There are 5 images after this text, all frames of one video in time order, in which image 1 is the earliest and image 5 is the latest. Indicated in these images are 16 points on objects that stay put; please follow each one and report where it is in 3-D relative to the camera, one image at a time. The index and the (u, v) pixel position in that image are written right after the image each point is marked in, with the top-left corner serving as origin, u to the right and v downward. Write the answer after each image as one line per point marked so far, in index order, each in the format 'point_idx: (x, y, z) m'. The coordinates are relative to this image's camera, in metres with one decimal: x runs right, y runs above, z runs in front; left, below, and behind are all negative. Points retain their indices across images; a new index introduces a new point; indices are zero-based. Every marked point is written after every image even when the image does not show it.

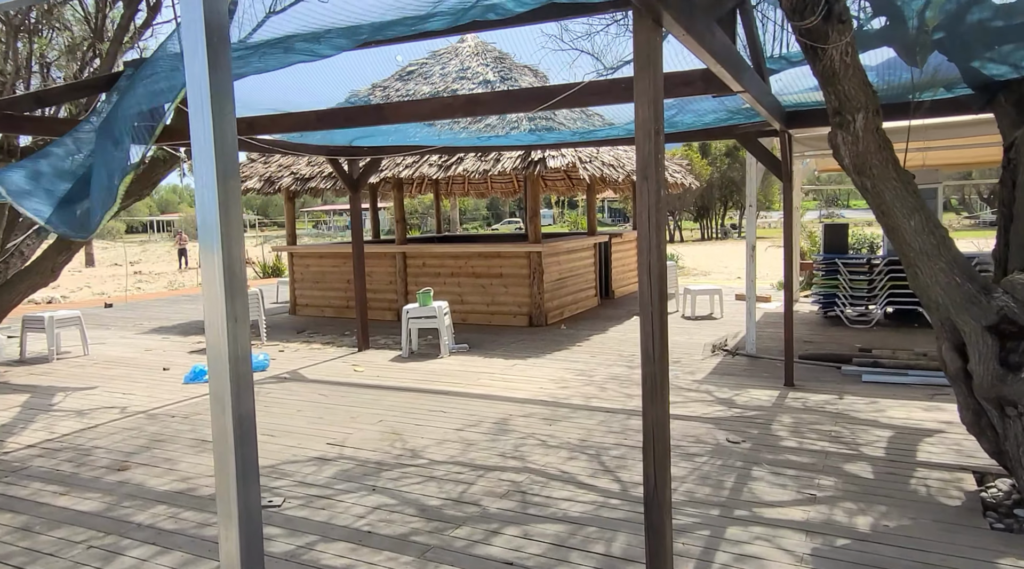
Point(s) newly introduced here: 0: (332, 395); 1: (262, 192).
0: (-1.4, -0.9, +6.0) m
1: (-3.4, +1.3, +10.3) m
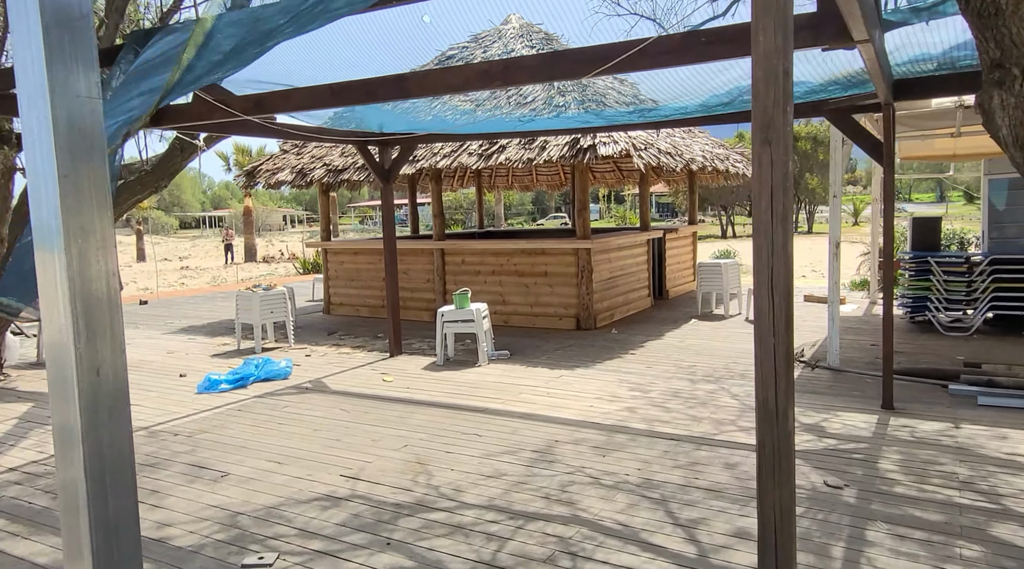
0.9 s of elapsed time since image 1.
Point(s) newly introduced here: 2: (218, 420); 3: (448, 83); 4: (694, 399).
0: (-1.1, -0.9, +5.3) m
1: (-2.8, +1.3, +9.7) m
2: (-2.0, -0.9, +5.1) m
3: (-0.4, +1.1, +4.2) m
4: (+1.3, -0.8, +5.2) m
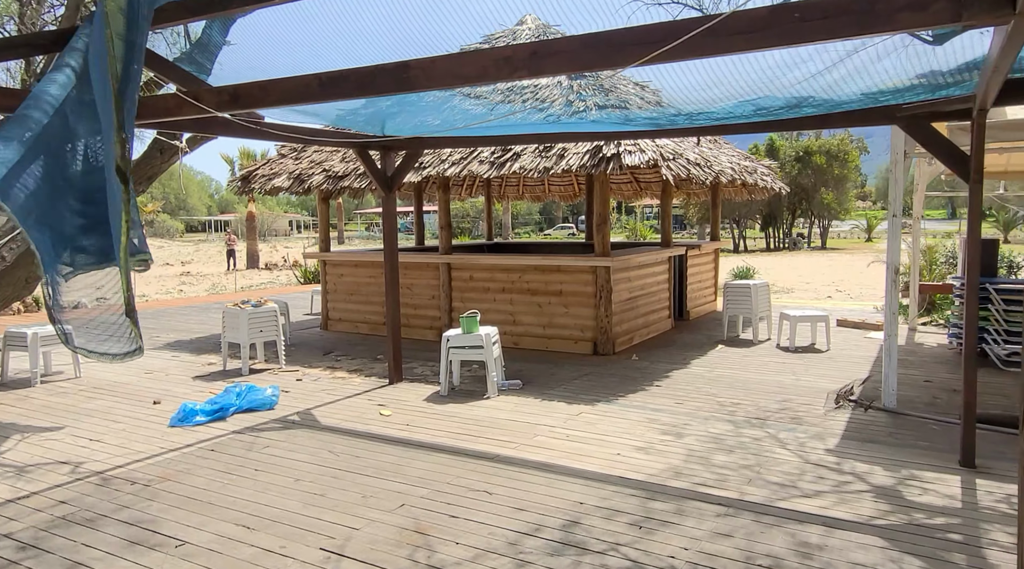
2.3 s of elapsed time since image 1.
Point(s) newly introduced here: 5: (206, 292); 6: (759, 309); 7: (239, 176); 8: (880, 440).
0: (-1.0, -1.0, +4.6) m
1: (-2.7, +1.1, +9.1) m
2: (-1.9, -1.0, +4.4) m
3: (-0.2, +1.0, +3.5) m
4: (+1.4, -1.0, +4.5) m
5: (-8.2, -0.2, +19.9) m
6: (+2.9, -0.3, +8.7) m
7: (-3.5, +1.4, +9.7) m
8: (+2.4, -1.0, +4.9) m
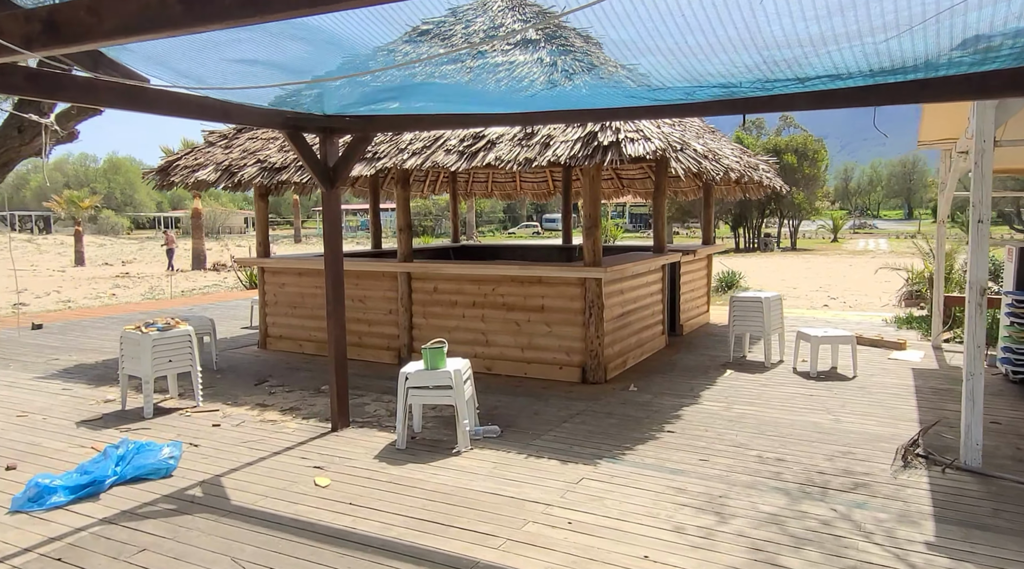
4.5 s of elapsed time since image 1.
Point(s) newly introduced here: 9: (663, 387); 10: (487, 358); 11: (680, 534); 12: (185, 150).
0: (-1.1, -1.2, +3.2) m
1: (-3.0, +1.0, +7.6) m
2: (-2.0, -1.2, +2.9) m
3: (-0.2, +0.8, +2.1) m
4: (+1.3, -1.2, +3.2) m
5: (-9.0, -0.3, +18.1) m
6: (+2.6, -0.4, +7.5) m
7: (-3.9, +1.3, +8.1) m
8: (+2.3, -1.2, +3.6) m
9: (+1.3, -0.9, +6.6) m
10: (-0.2, -0.7, +7.3) m
11: (+0.8, -1.1, +3.5) m
12: (-3.6, +1.5, +8.3) m
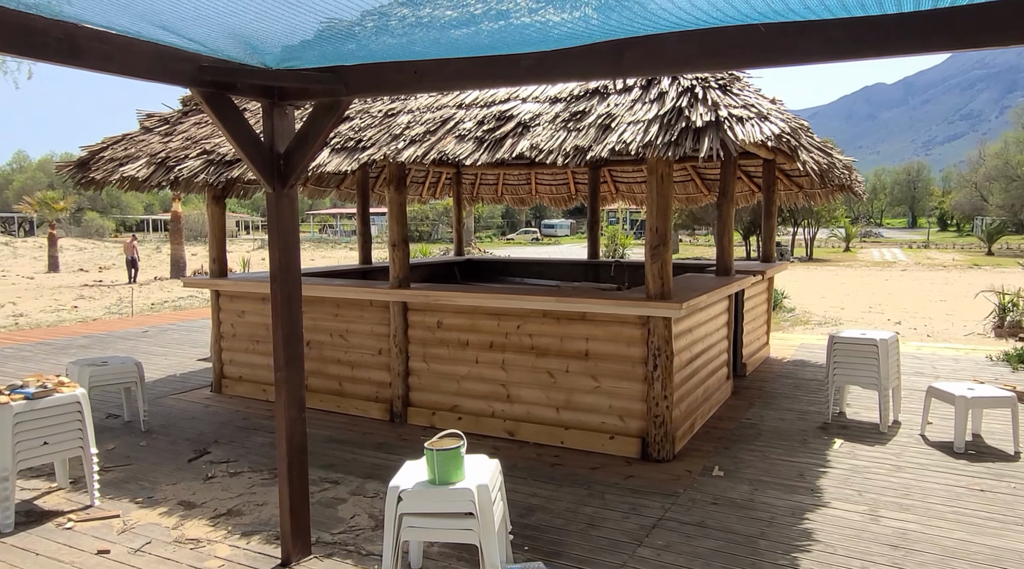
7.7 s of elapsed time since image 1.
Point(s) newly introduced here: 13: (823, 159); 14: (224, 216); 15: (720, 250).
0: (-0.9, -1.4, +1.3) m
1: (-2.7, +0.8, +5.7) m
2: (-1.7, -1.4, +1.0) m
3: (0.0, +0.6, +0.2) m
4: (+1.5, -1.4, +1.3) m
5: (-8.8, -0.5, +16.2) m
6: (+2.8, -0.7, +5.7) m
7: (-3.6, +1.0, +6.2) m
8: (+2.5, -1.4, +1.7) m
9: (+1.6, -1.2, +4.7) m
10: (0.0, -1.0, +5.4) m
11: (+1.0, -1.4, +1.6) m
12: (-3.4, +1.3, +6.4) m
13: (+2.0, +0.8, +4.9) m
14: (-2.6, +0.6, +6.7) m
15: (+1.9, +0.3, +6.7) m
